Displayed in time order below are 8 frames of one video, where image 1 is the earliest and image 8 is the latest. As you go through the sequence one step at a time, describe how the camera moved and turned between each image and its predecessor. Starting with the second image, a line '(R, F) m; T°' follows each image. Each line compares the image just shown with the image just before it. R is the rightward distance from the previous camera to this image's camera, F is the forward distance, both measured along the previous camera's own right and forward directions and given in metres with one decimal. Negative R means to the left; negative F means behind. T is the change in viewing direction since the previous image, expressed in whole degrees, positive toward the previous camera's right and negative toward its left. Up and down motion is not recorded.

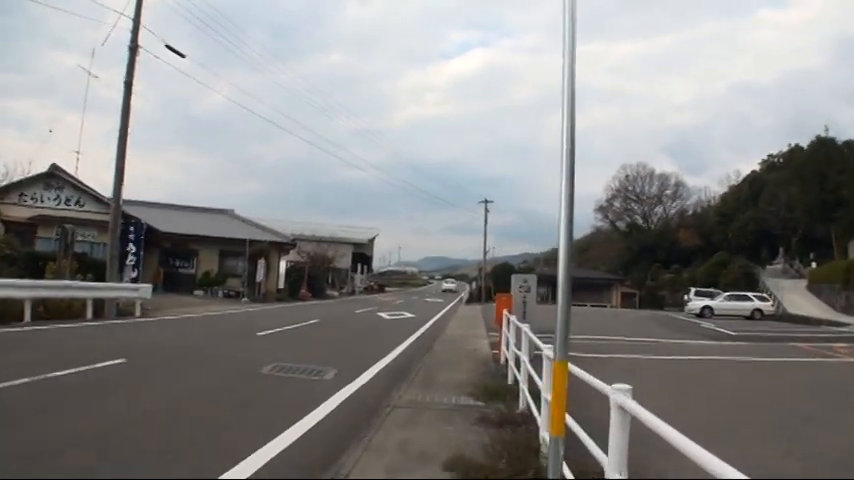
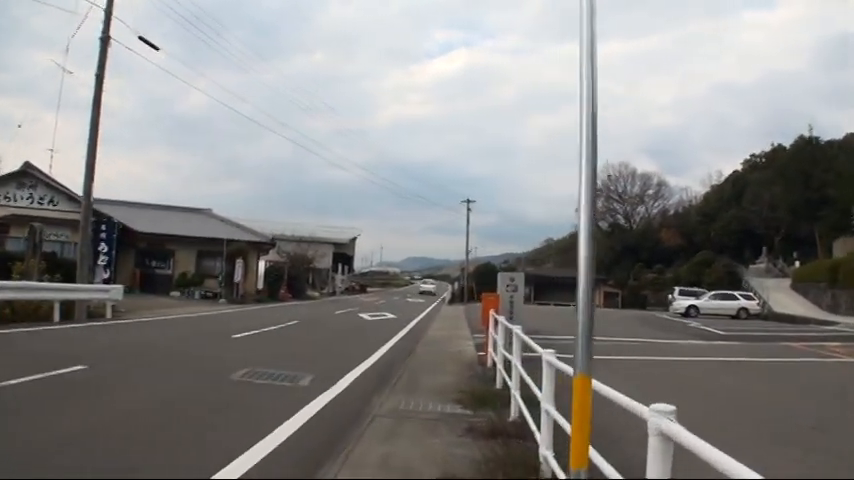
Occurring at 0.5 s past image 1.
(0.0, +0.5) m; +1°
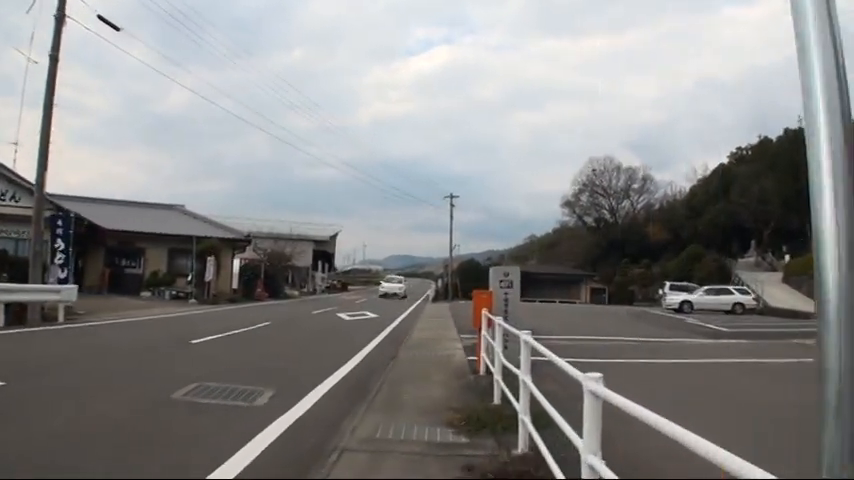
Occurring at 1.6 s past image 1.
(0.0, +1.2) m; +1°
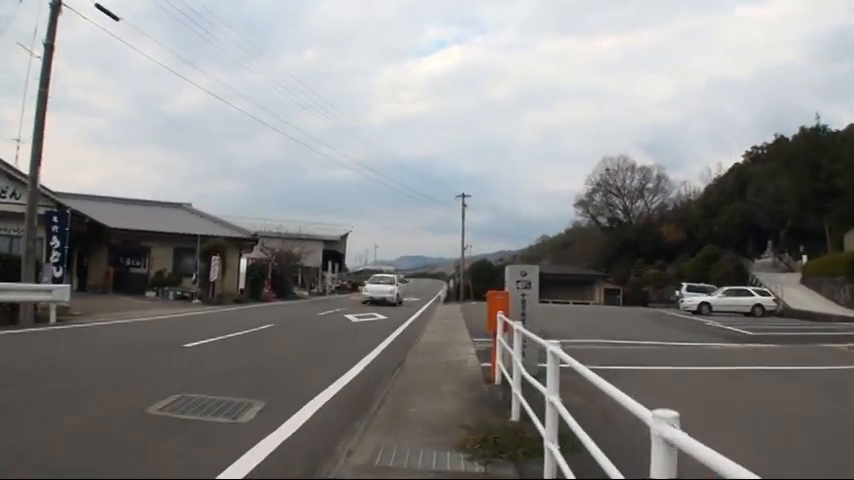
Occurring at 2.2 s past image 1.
(0.0, +0.7) m; -1°
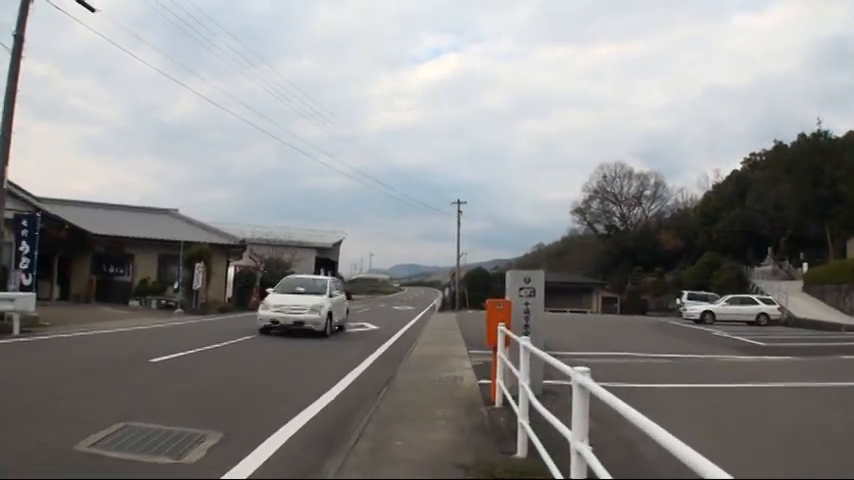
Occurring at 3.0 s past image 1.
(0.0, +0.9) m; 0°
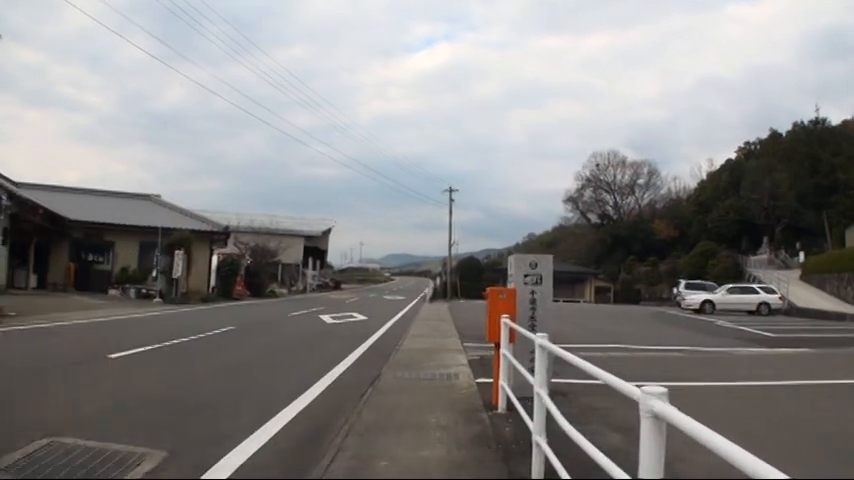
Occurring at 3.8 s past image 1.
(0.0, +0.9) m; +1°
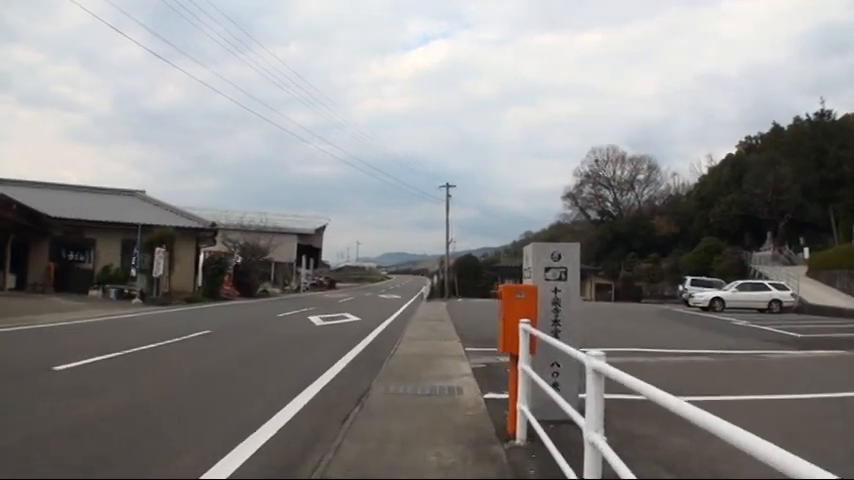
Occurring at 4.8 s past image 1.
(0.0, +1.2) m; 0°
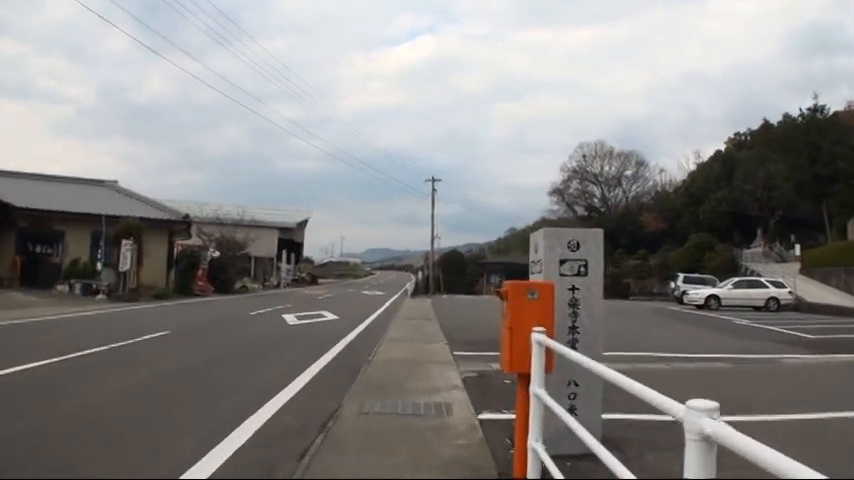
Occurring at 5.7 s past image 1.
(0.0, +1.1) m; +1°
